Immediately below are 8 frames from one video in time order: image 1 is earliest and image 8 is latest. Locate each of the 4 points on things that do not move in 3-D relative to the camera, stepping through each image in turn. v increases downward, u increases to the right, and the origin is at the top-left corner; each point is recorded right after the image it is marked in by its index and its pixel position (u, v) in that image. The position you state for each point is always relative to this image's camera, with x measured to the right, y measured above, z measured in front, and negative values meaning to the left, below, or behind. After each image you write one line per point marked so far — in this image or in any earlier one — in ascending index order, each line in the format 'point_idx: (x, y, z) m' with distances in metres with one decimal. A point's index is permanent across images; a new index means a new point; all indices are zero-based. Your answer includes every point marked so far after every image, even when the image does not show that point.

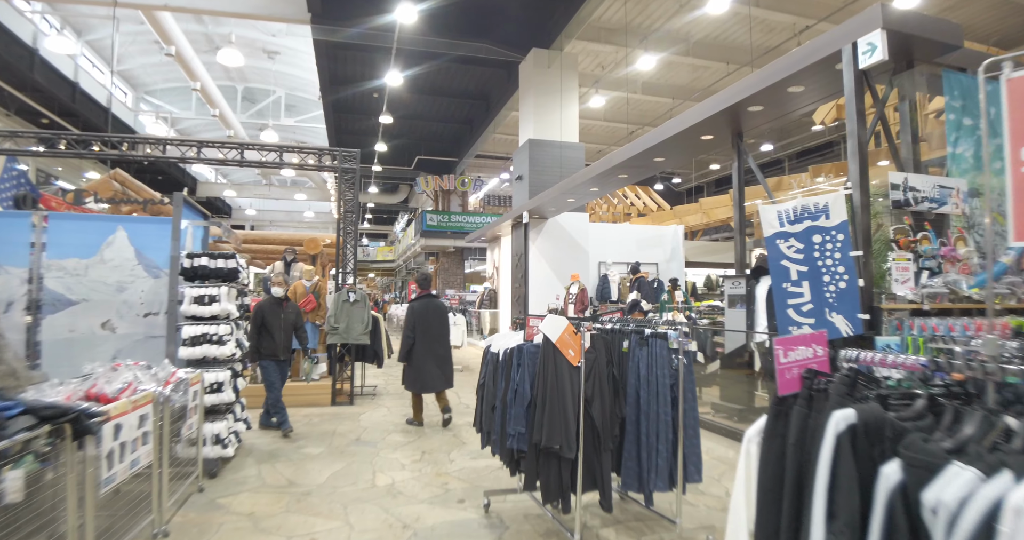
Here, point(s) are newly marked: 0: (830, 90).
0: (+3.1, +1.8, +4.6) m
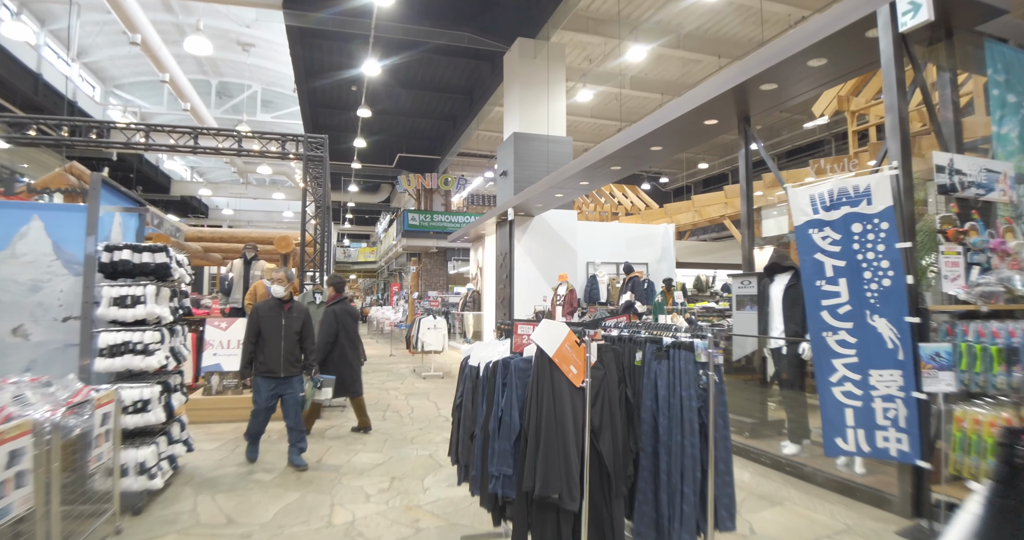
0: (+2.9, +1.8, +4.2) m
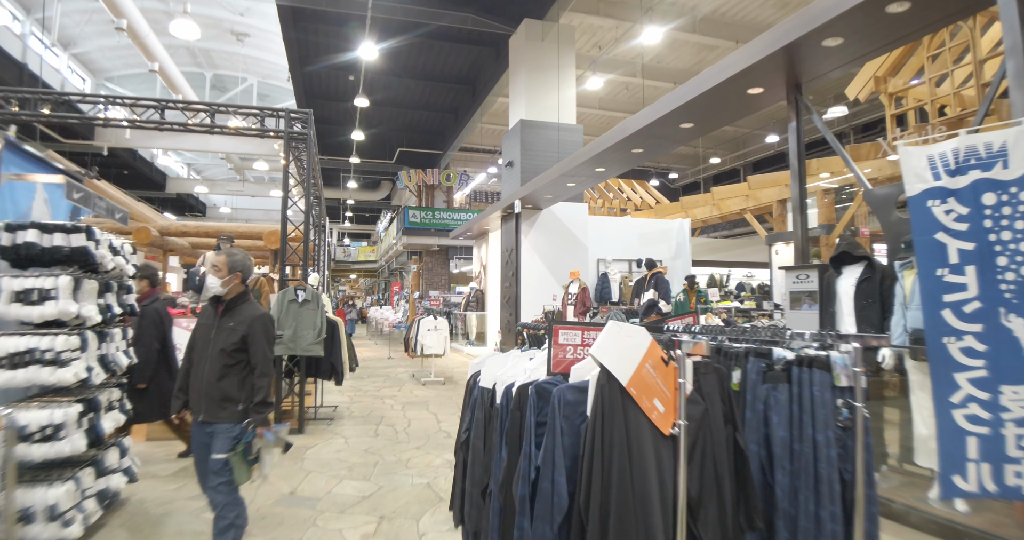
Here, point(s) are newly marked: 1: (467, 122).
0: (+3.0, +1.8, +3.5) m
1: (-1.4, +4.5, +14.7) m
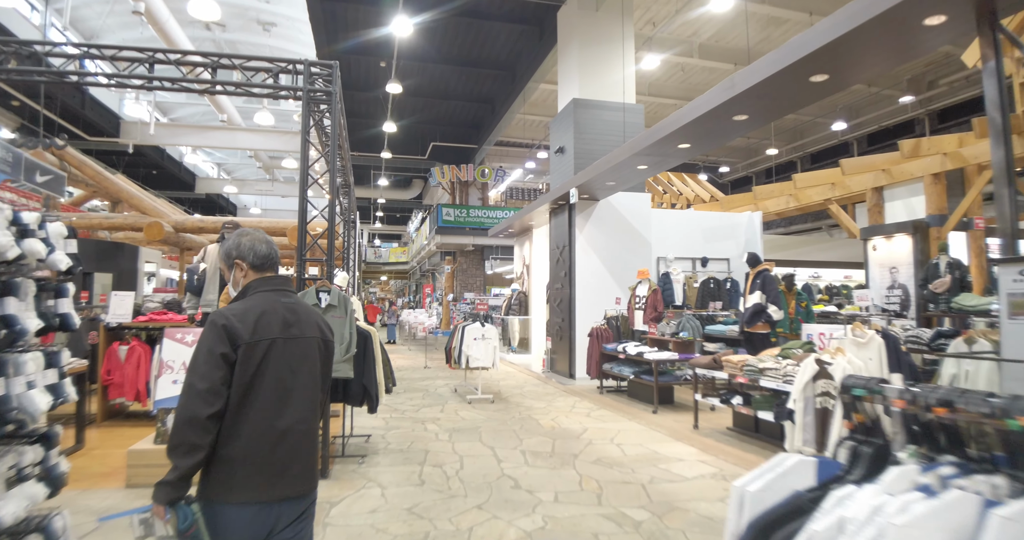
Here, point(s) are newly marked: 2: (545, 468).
0: (+3.6, +1.9, +2.1) m
1: (-0.2, +4.5, +13.7) m
2: (+0.3, -1.6, +3.9) m
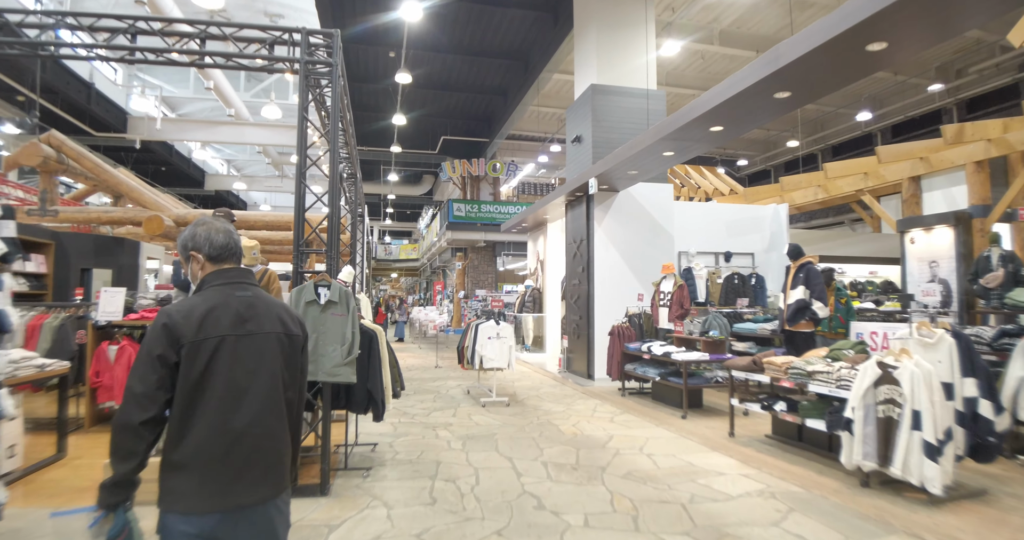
0: (+3.7, +1.9, +1.6) m
1: (+0.2, +4.6, +13.2) m
2: (+0.4, -1.5, +3.5) m
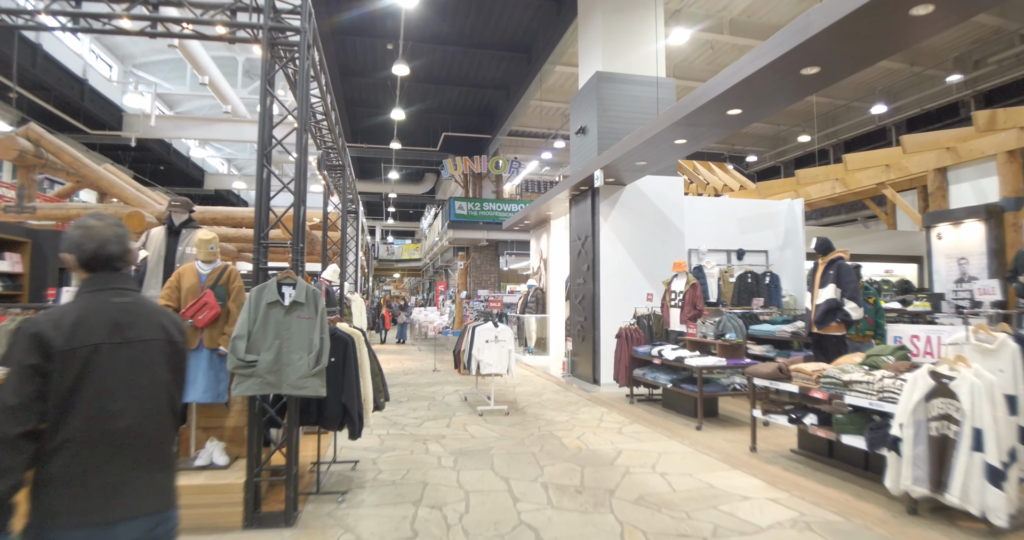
0: (+3.6, +2.0, +1.2) m
1: (+0.2, +4.7, +12.8) m
2: (+0.4, -1.5, +3.0) m
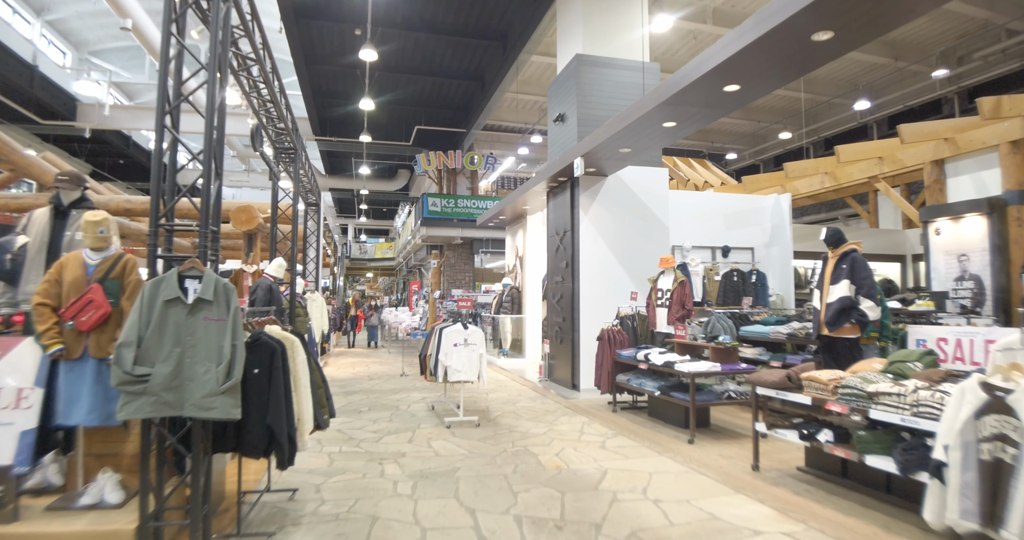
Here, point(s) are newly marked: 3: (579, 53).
0: (+3.6, +2.0, +0.8) m
1: (-0.4, +4.7, +12.2) m
2: (+0.2, -1.5, +2.5) m
3: (+1.0, +3.3, +7.4) m
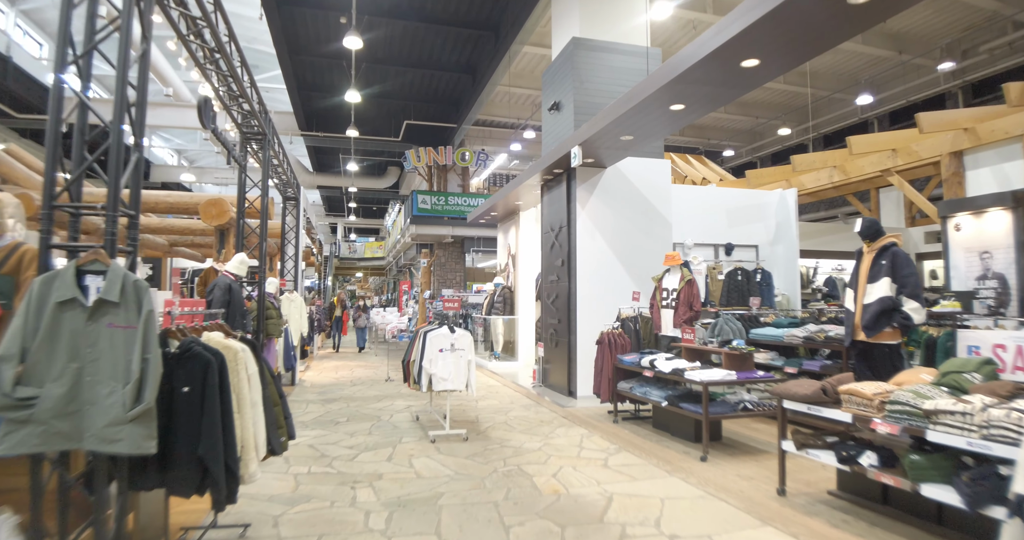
0: (+3.6, +2.0, +0.4) m
1: (-0.6, +4.7, +11.7) m
2: (+0.2, -1.4, +2.0) m
3: (+0.9, +3.3, +6.9) m
